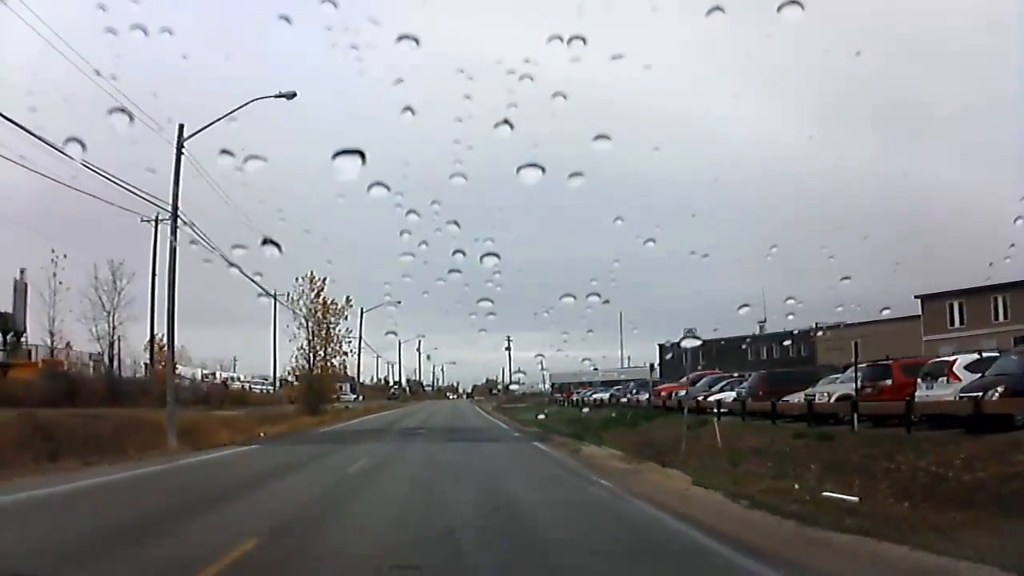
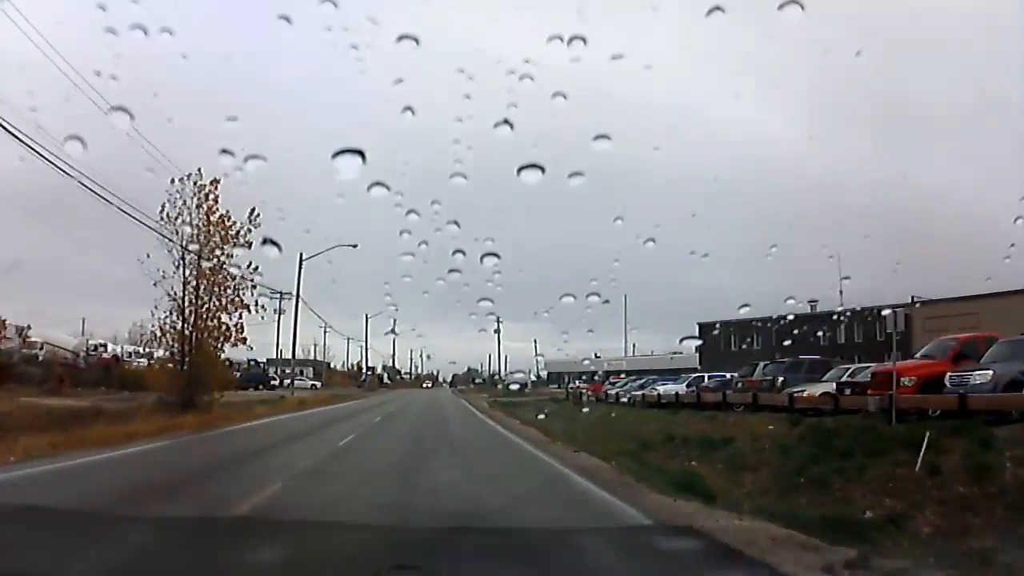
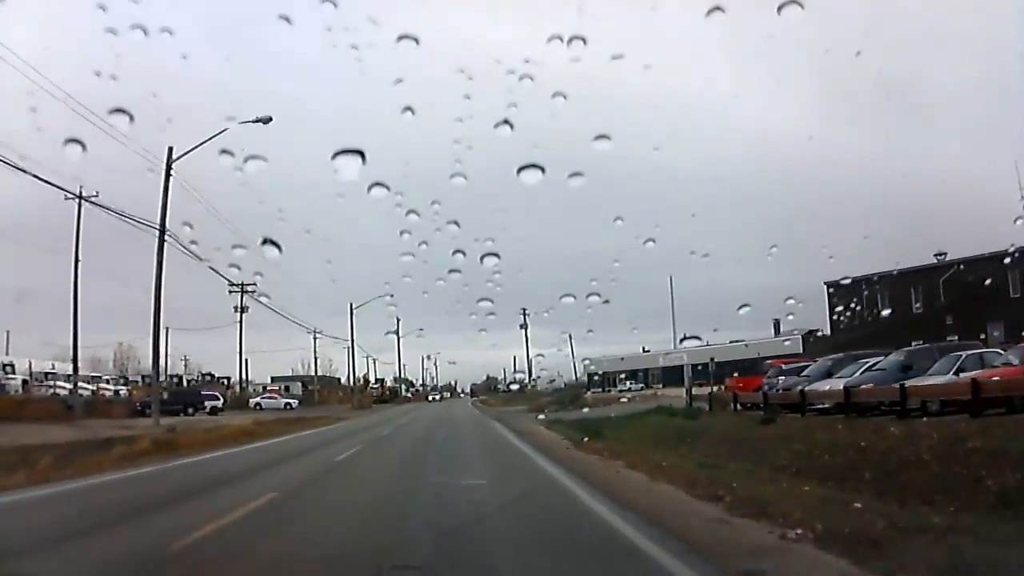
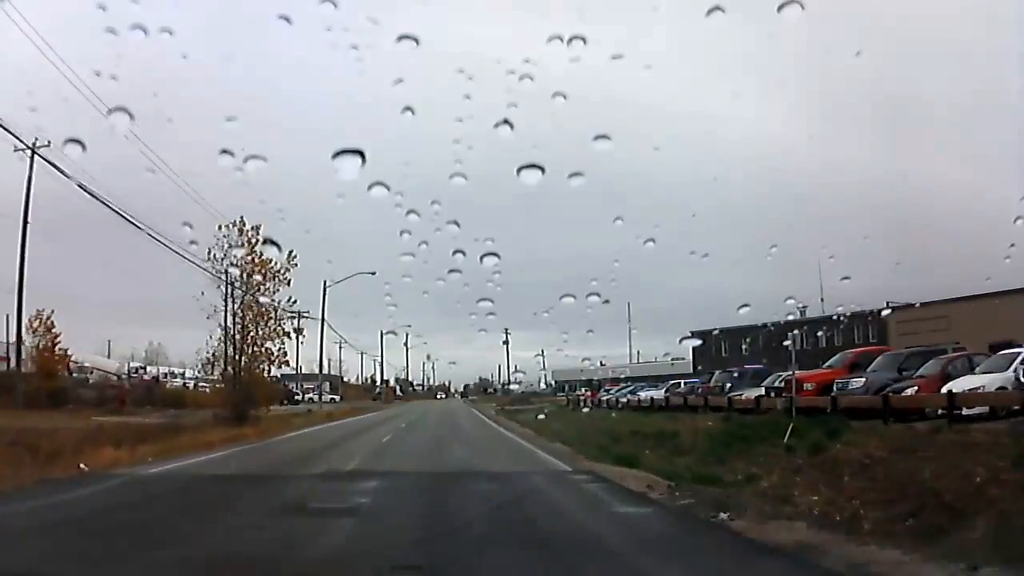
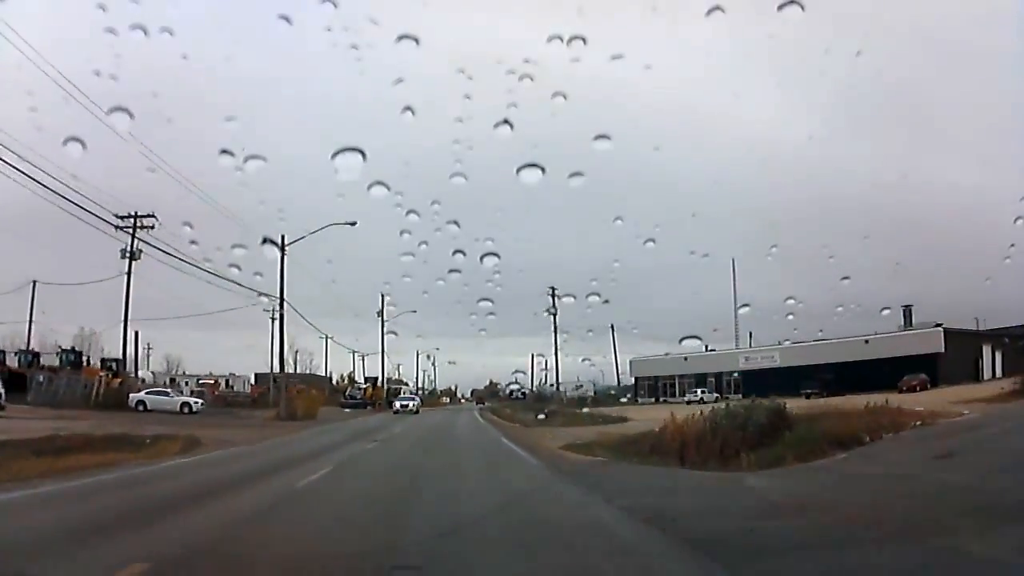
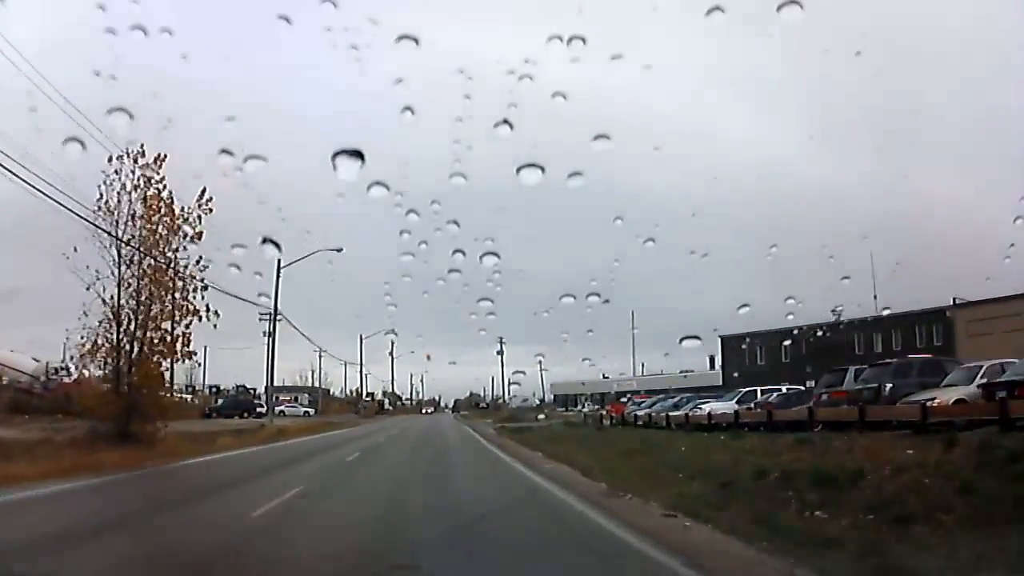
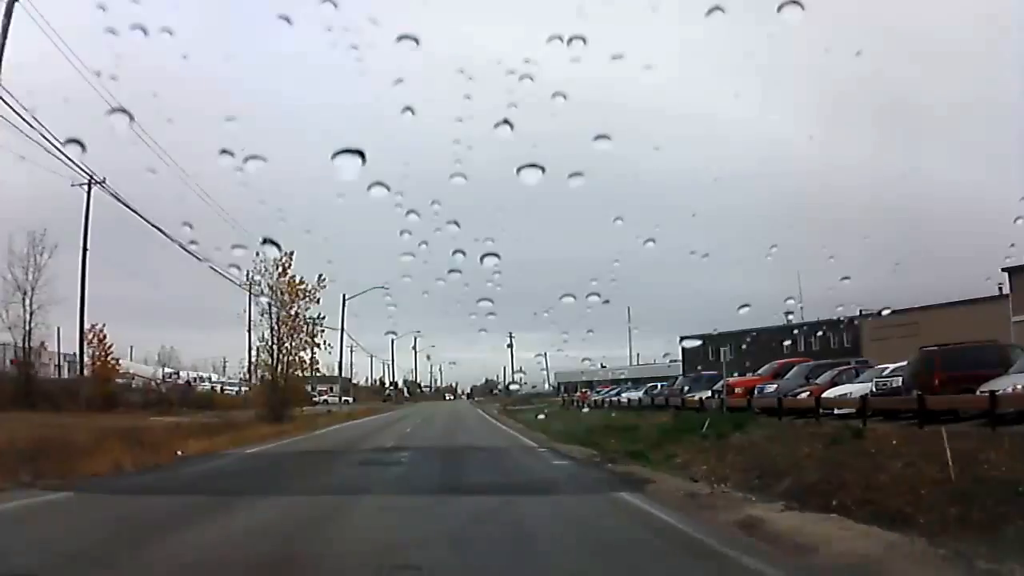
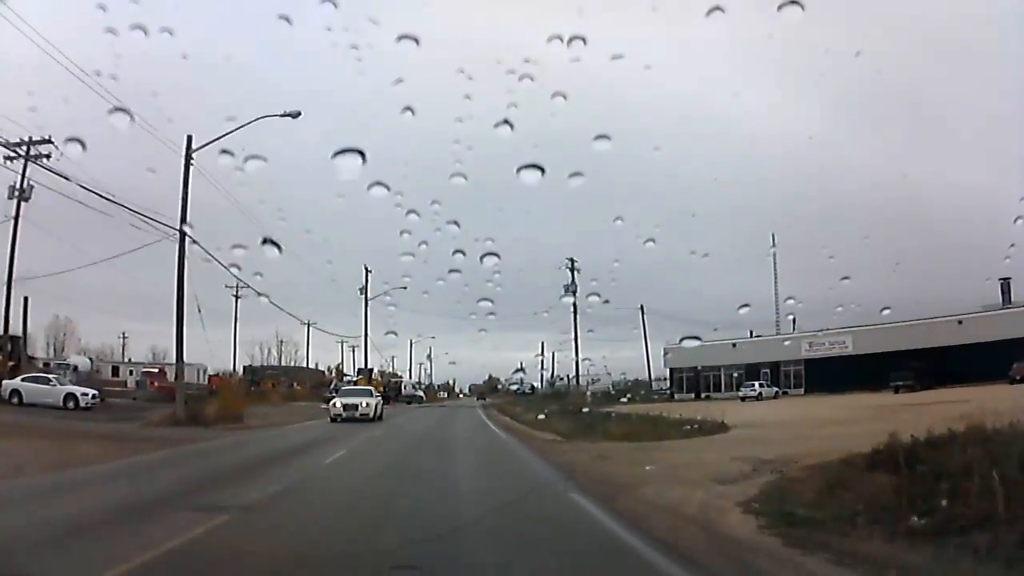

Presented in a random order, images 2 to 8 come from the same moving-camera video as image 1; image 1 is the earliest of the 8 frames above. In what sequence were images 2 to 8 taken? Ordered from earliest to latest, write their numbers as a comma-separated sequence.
7, 4, 2, 6, 3, 5, 8
